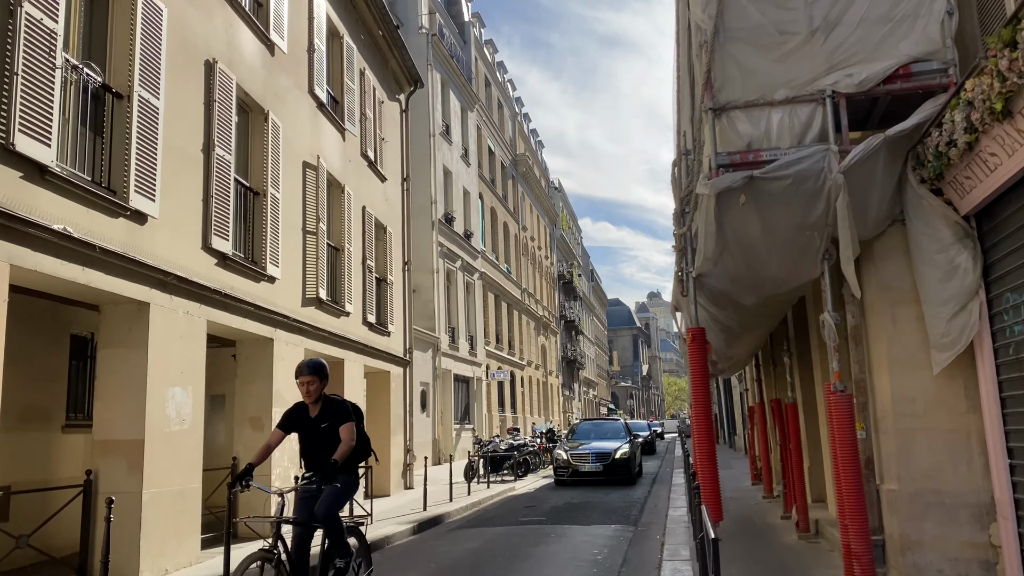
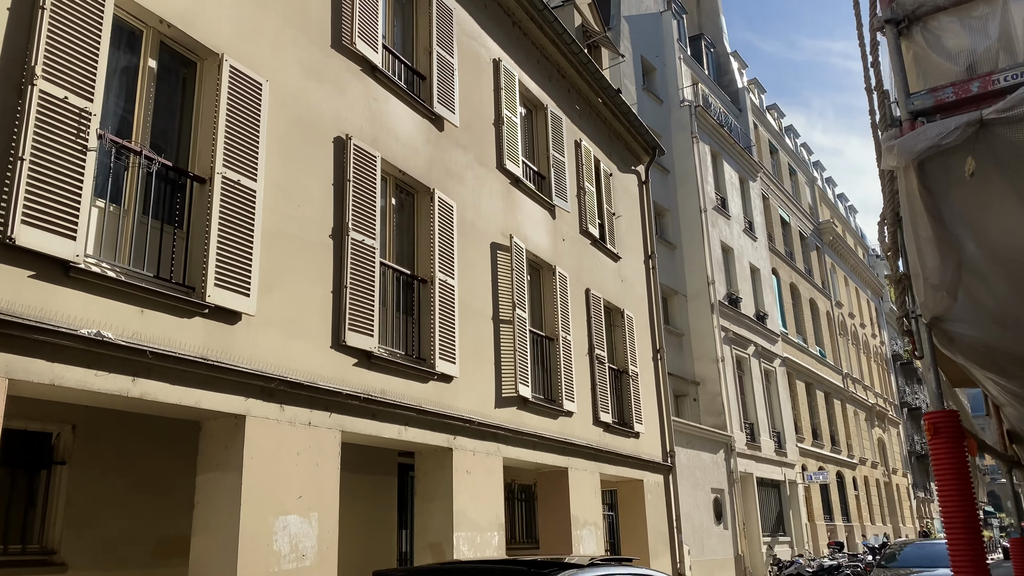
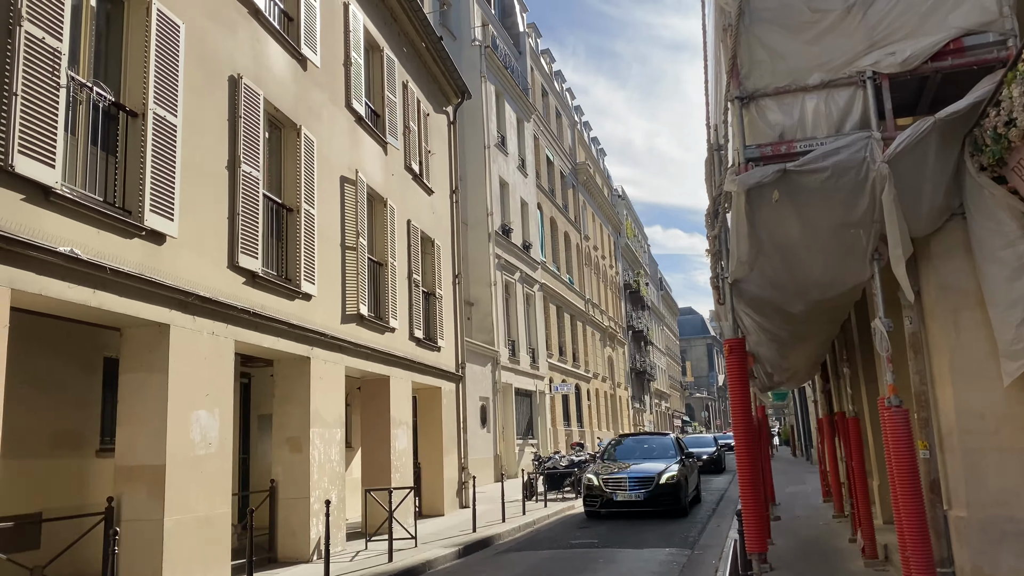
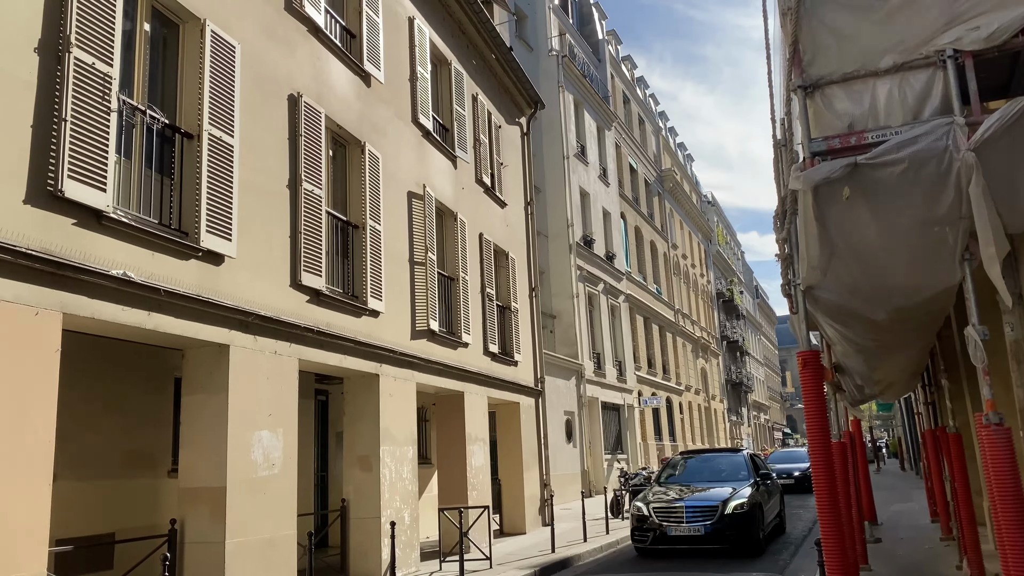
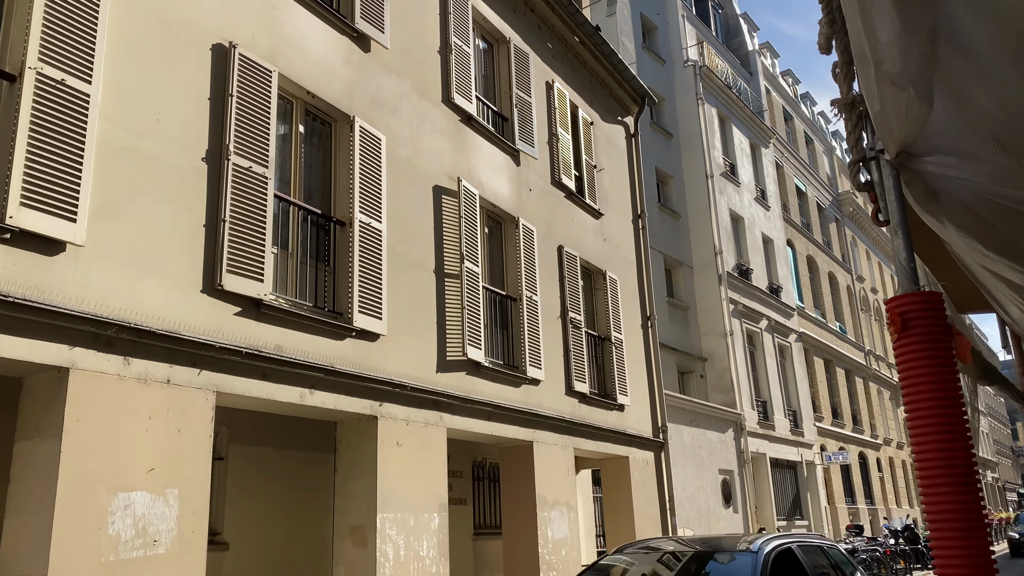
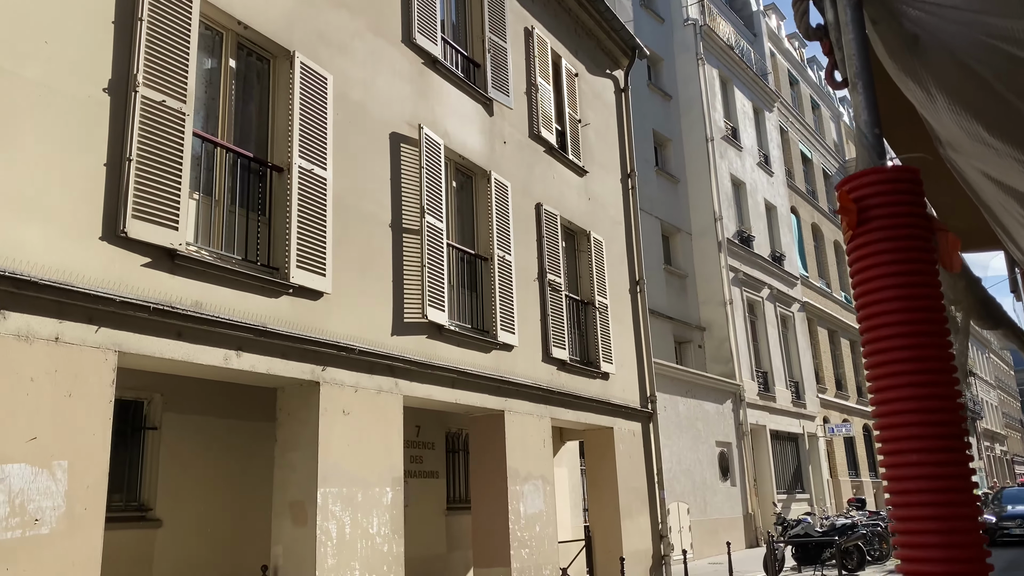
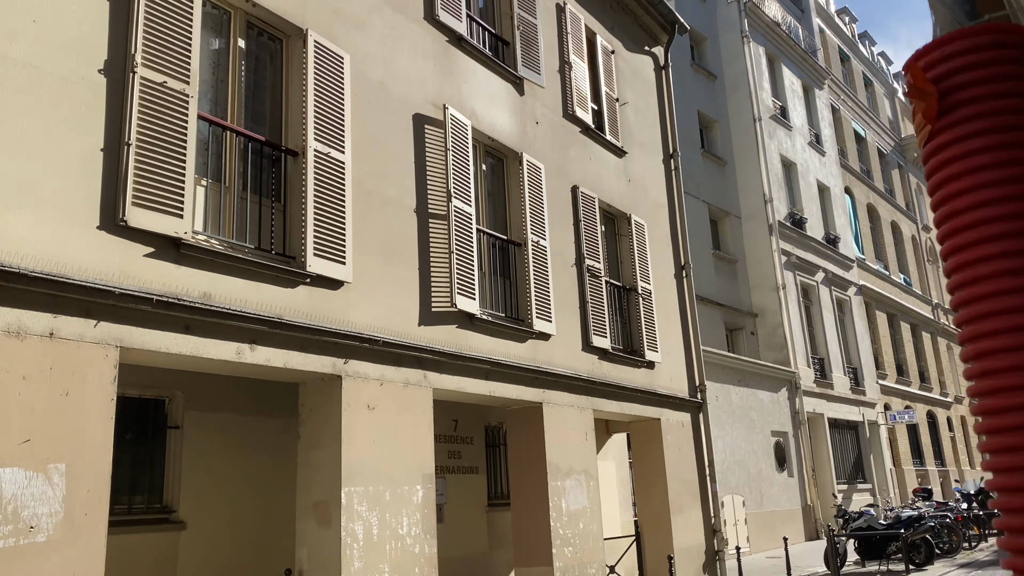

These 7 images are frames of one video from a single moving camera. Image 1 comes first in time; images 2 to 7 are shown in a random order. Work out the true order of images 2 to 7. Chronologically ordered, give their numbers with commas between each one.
3, 4, 2, 5, 6, 7
